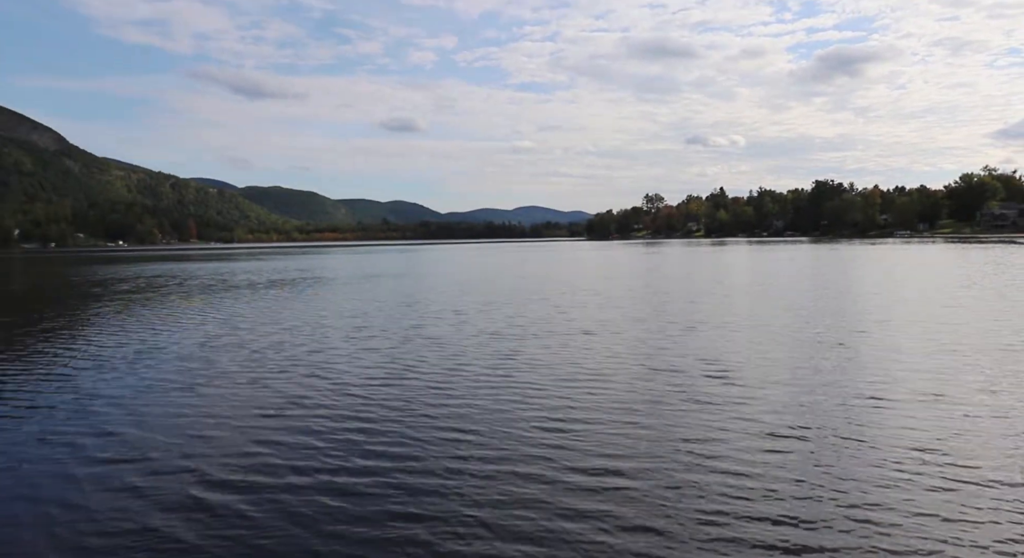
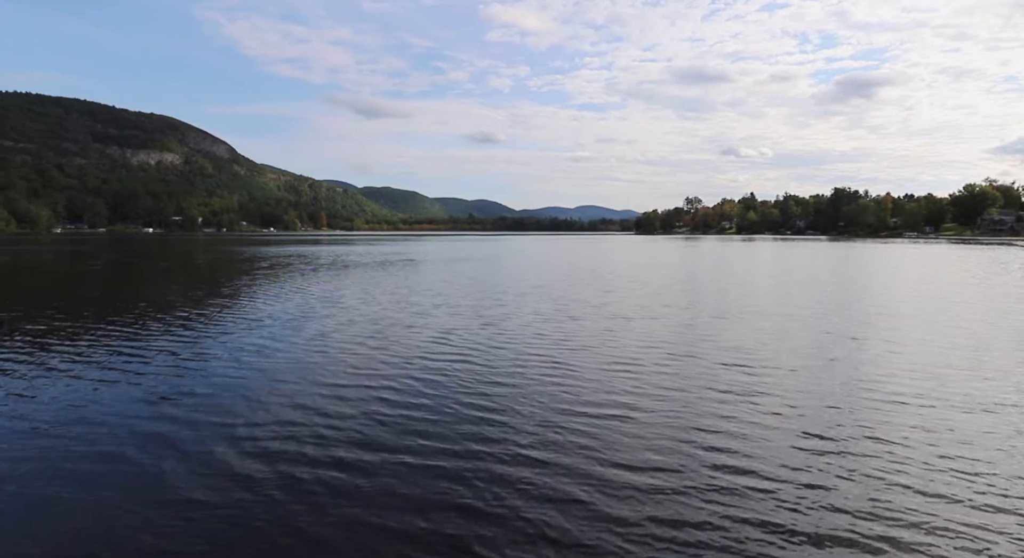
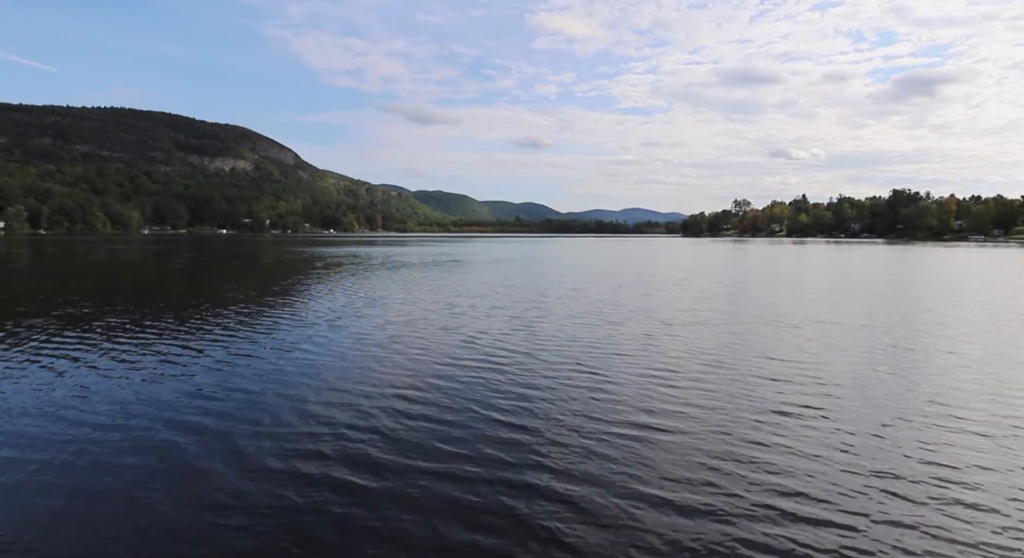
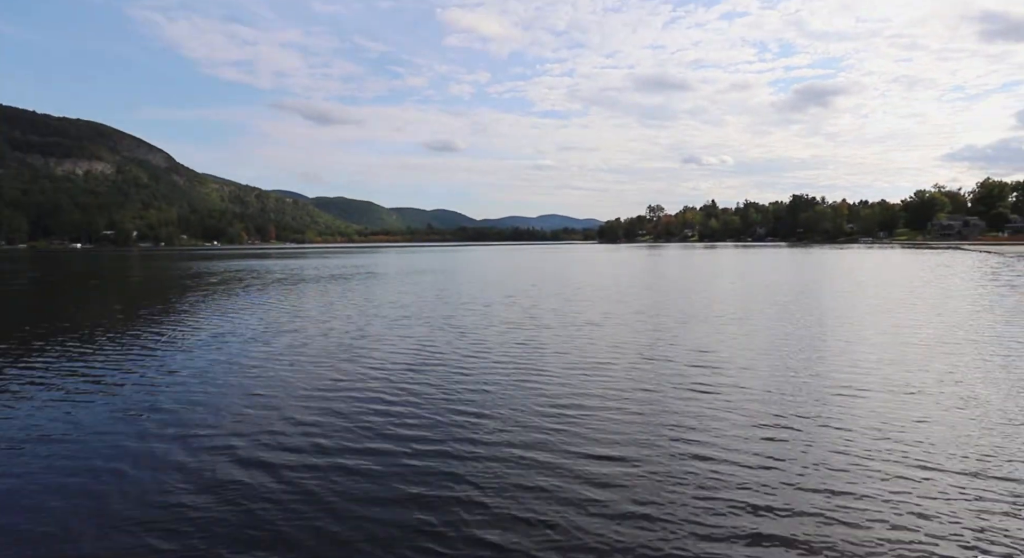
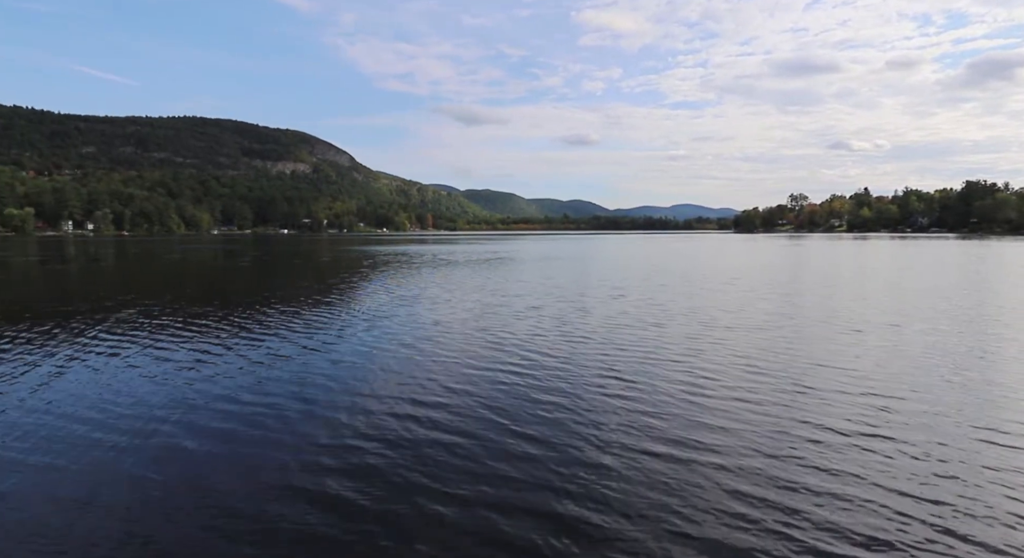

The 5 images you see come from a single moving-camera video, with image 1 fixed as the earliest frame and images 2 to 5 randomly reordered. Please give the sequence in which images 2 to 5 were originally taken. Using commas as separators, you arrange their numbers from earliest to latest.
4, 2, 3, 5
